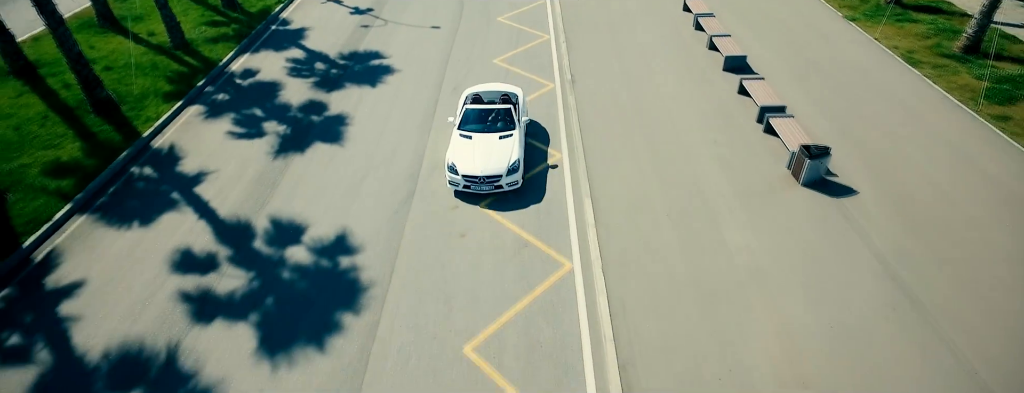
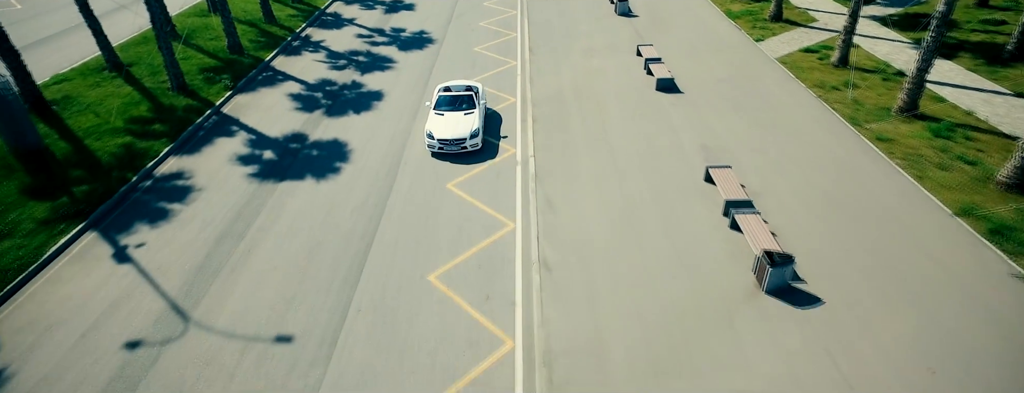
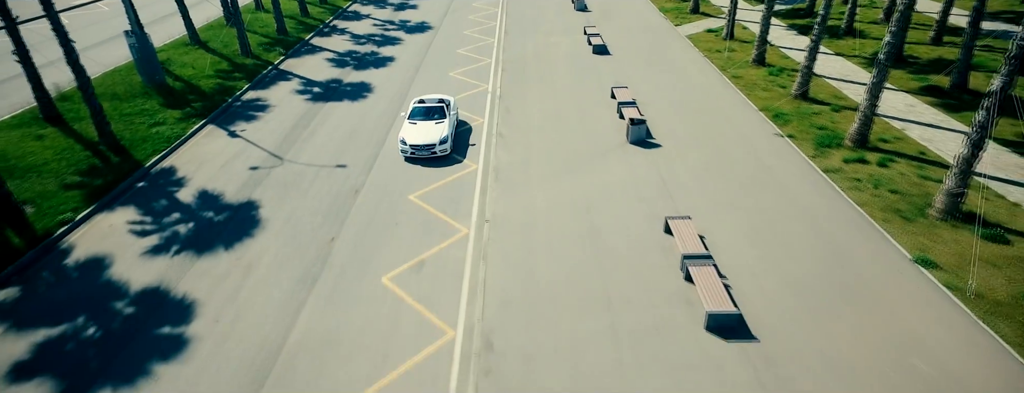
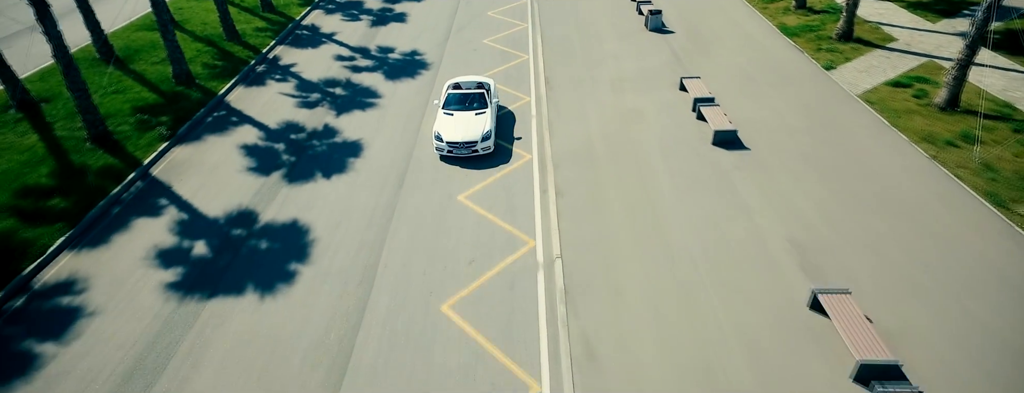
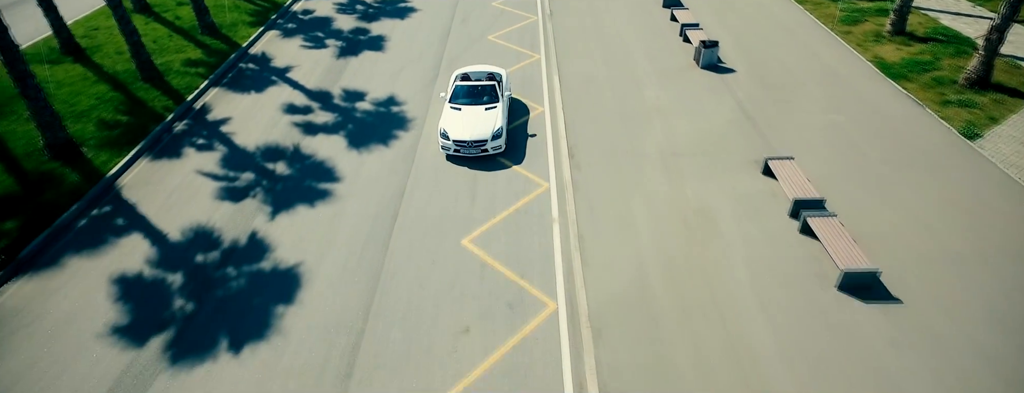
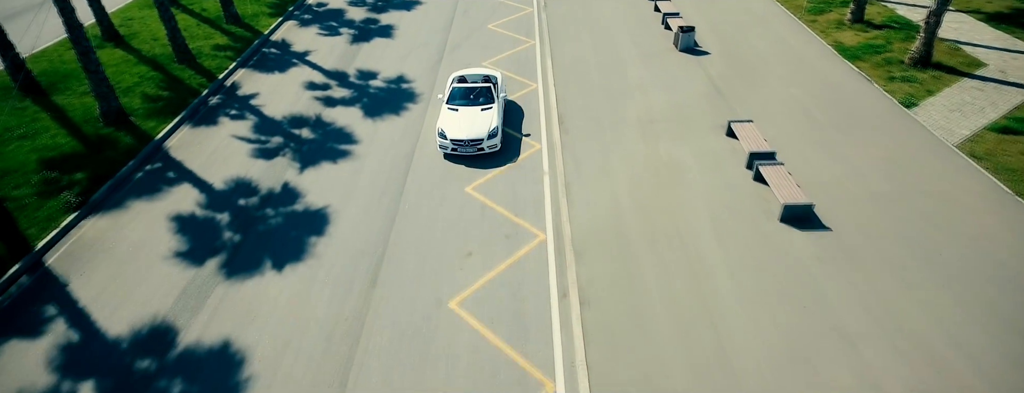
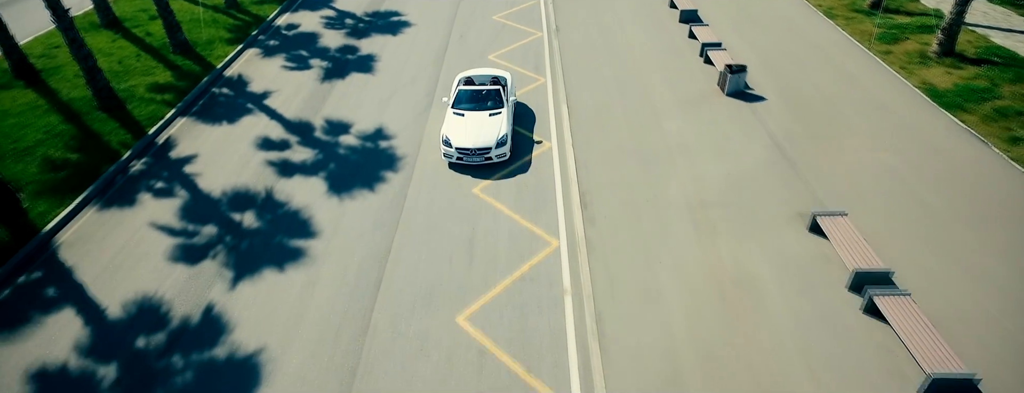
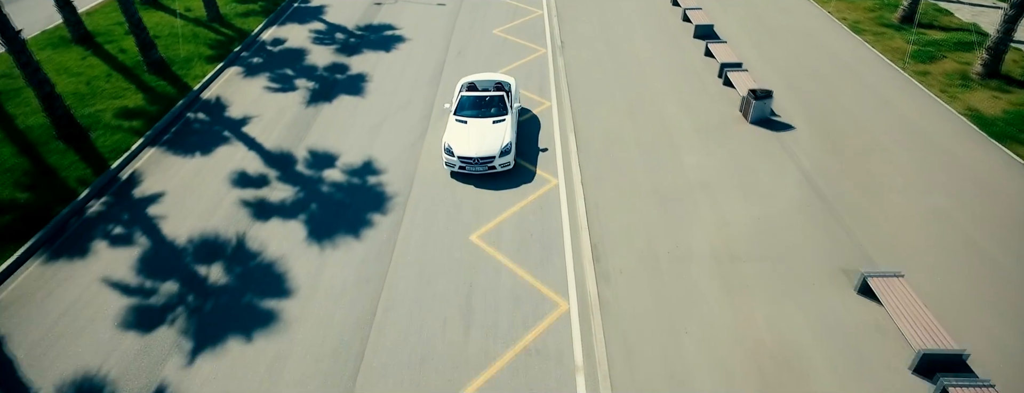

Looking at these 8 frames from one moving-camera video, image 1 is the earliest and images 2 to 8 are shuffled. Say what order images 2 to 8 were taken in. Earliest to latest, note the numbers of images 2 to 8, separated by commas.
8, 7, 5, 6, 4, 2, 3
